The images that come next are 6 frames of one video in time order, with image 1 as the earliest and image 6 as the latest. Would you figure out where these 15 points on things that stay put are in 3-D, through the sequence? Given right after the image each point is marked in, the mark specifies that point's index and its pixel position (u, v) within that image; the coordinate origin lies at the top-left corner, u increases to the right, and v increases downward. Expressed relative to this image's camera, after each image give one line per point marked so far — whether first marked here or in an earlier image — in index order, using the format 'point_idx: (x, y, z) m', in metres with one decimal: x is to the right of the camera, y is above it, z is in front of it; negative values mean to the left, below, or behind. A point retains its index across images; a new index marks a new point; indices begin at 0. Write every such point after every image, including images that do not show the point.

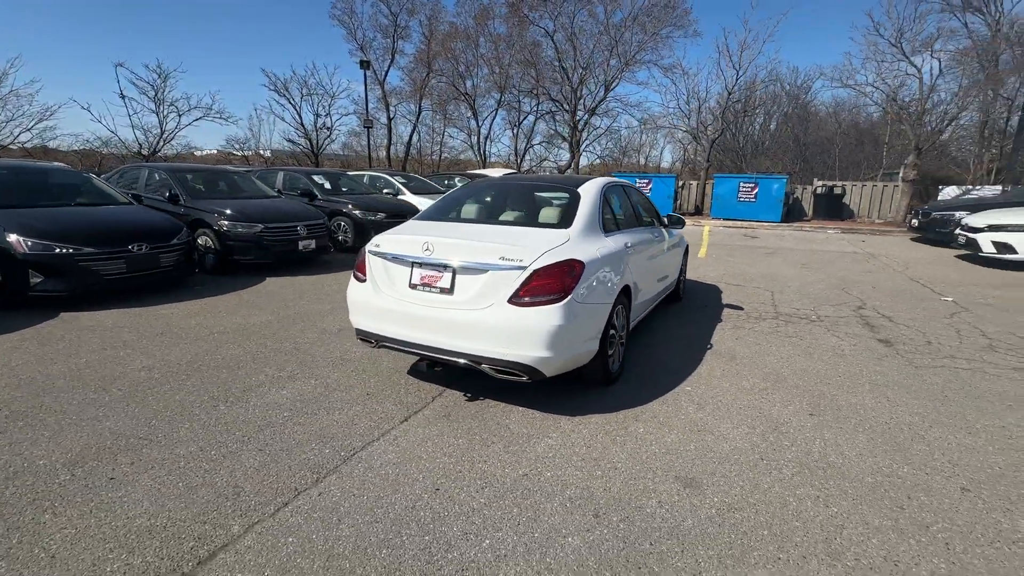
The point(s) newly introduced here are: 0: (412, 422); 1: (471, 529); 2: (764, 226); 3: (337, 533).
0: (-0.7, -0.9, +3.2) m
1: (-0.2, -1.2, +2.2) m
2: (+8.4, +2.0, +15.3) m
3: (-0.8, -1.2, +2.2) m
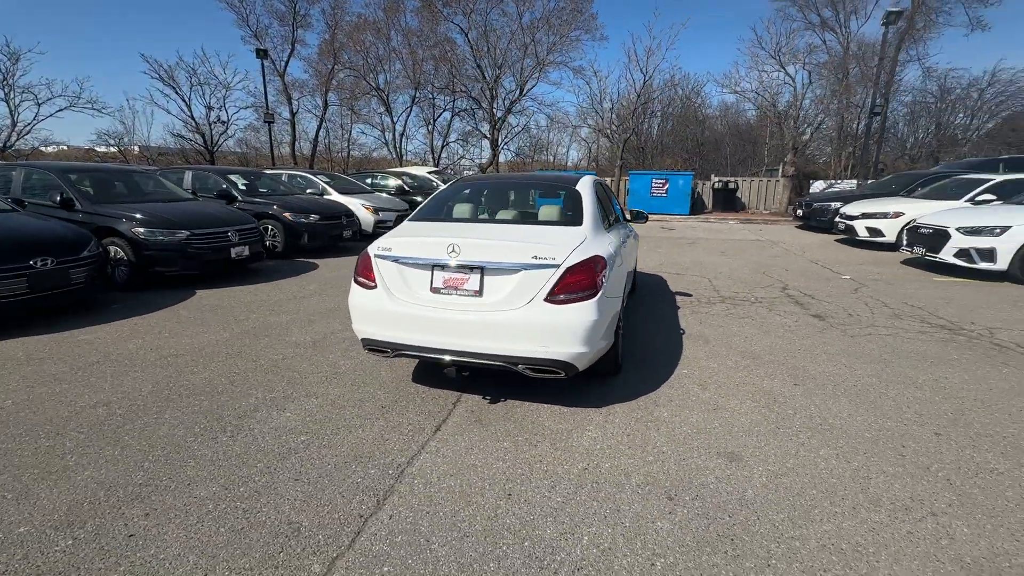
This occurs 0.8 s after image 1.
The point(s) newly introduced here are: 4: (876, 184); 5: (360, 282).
0: (-0.4, -1.0, +3.1) m
1: (+0.3, -1.2, +2.2) m
2: (+5.9, +2.5, +16.7) m
3: (-0.3, -1.2, +2.1) m
4: (+11.2, +3.2, +14.4) m
5: (-1.1, 0.0, +3.5) m
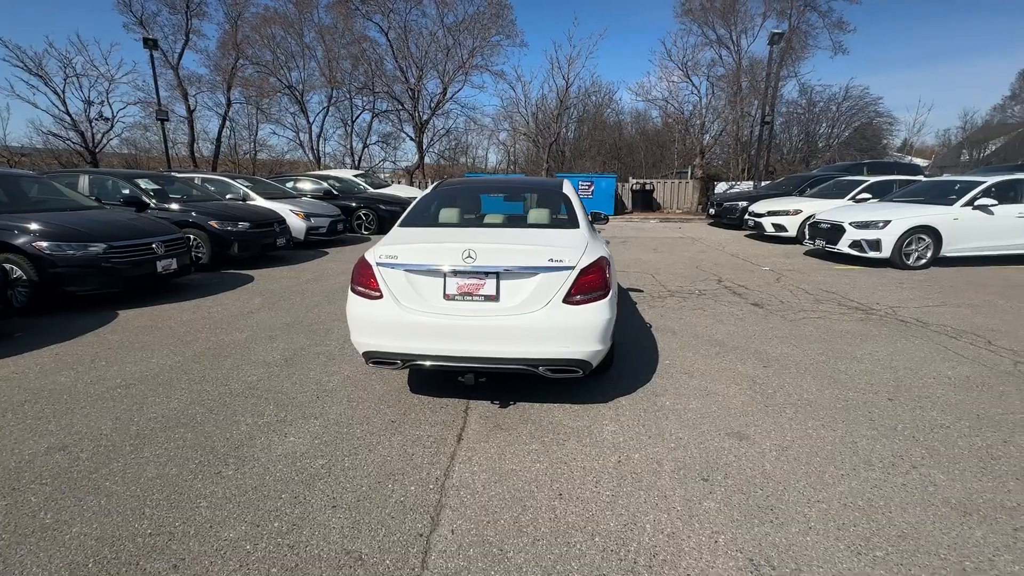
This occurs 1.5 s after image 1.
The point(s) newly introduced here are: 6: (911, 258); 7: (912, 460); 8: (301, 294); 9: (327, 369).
0: (-0.3, -1.0, +3.1) m
1: (+0.6, -1.2, +2.3) m
2: (+3.4, +2.6, +17.6) m
3: (0.0, -1.2, +2.1) m
4: (+9.0, +3.6, +16.2) m
5: (-1.0, 0.0, +3.3) m
6: (+7.6, +0.6, +8.8) m
7: (+2.4, -1.0, +2.8) m
8: (-3.1, -0.1, +6.9) m
9: (-1.7, -0.7, +4.2) m
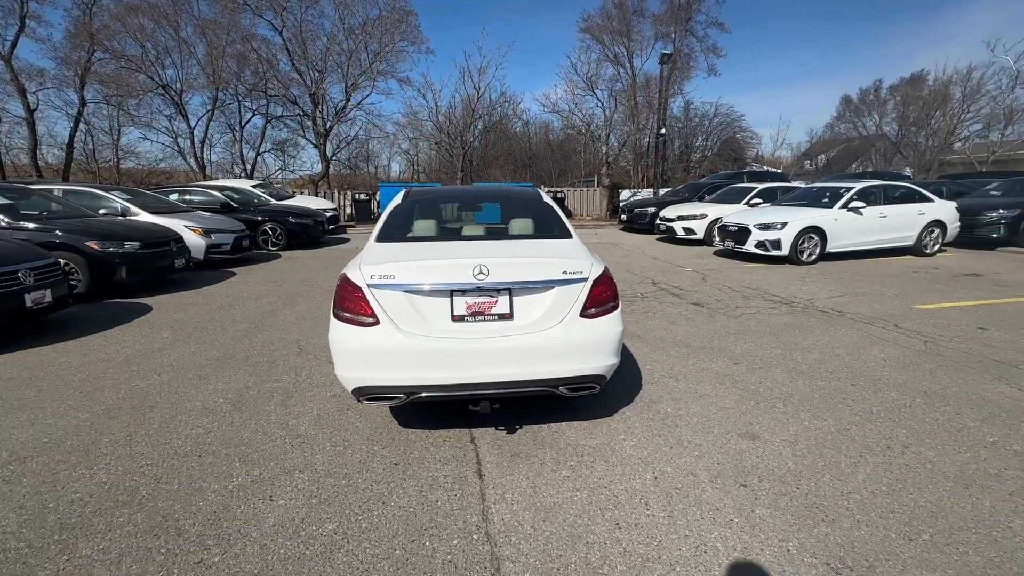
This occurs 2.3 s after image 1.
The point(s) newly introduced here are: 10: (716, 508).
0: (-0.1, -1.1, +2.8) m
1: (+0.9, -1.2, +2.2) m
2: (+0.4, +2.3, +17.8) m
3: (+0.4, -1.3, +1.9) m
4: (+6.1, +3.6, +17.6) m
5: (-1.0, -0.2, +2.9) m
6: (+6.3, +0.7, +10.0) m
7: (+2.6, -1.0, +3.1) m
8: (-3.7, -0.4, +6.0) m
9: (-1.7, -0.9, +3.6) m
10: (+1.1, -1.2, +2.5) m
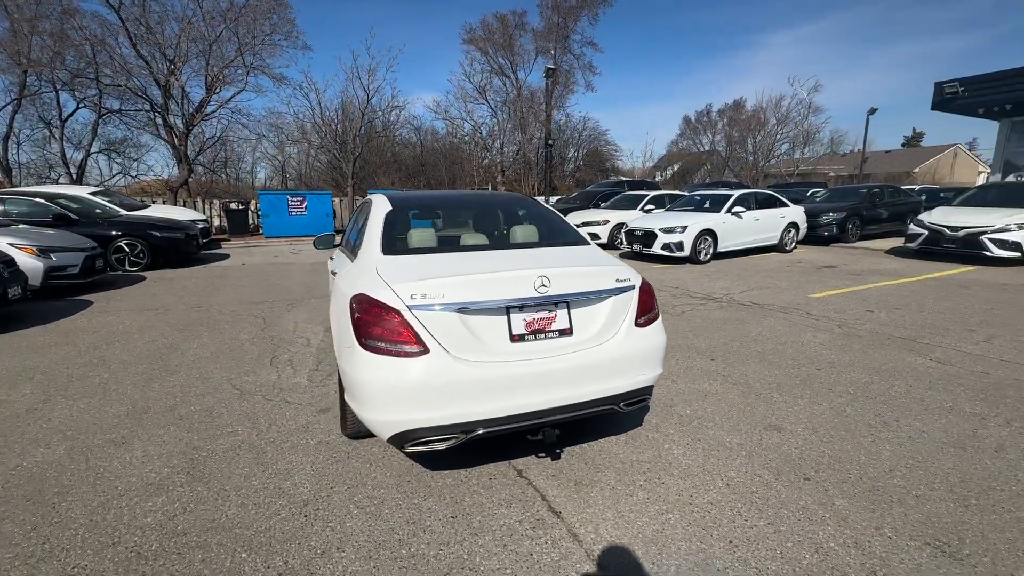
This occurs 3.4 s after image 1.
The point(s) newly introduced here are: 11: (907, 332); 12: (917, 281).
0: (+0.3, -1.2, +2.5) m
1: (+1.4, -1.2, +2.2) m
2: (-3.3, +1.9, +17.1) m
3: (+1.0, -1.3, +1.7) m
4: (+2.2, +3.5, +18.5) m
5: (-0.6, -0.3, +2.4) m
6: (+4.5, +0.8, +11.2) m
7: (+2.8, -1.0, +3.5) m
8: (-4.0, -0.8, +4.6) m
9: (-1.5, -1.1, +2.9) m
10: (+1.5, -1.2, +2.5) m
11: (+4.7, -0.5, +5.6) m
12: (+7.6, +0.1, +8.7) m
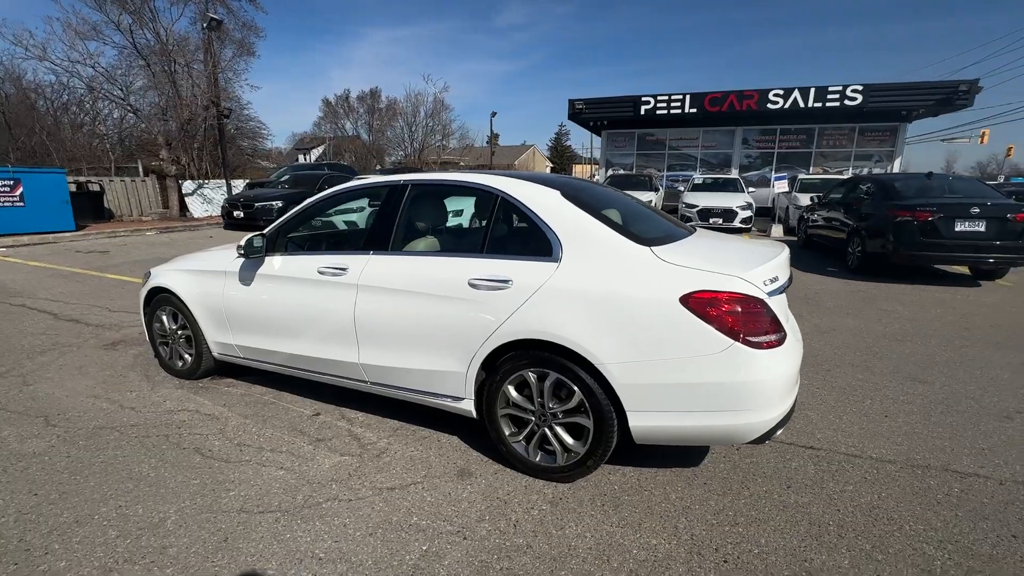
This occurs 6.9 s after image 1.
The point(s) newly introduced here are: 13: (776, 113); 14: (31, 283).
0: (+1.9, -1.0, +3.0) m
1: (+2.9, -0.9, +3.5) m
2: (-10.9, +1.2, +11.2) m
3: (+3.0, -1.0, +2.9) m
4: (-8.0, +3.5, +15.7) m
5: (+1.2, -0.3, +2.2) m
6: (-1.1, +1.4, +12.1) m
7: (+3.1, -0.4, +5.4) m
8: (-2.8, -1.3, +1.7) m
9: (+0.3, -1.2, +2.1) m
10: (+2.8, -0.8, +3.8) m
11: (+3.0, +0.2, +8.2) m
12: (+2.9, +1.2, +12.4) m
13: (+9.9, +6.5, +17.5) m
14: (-7.4, +0.1, +7.2) m
